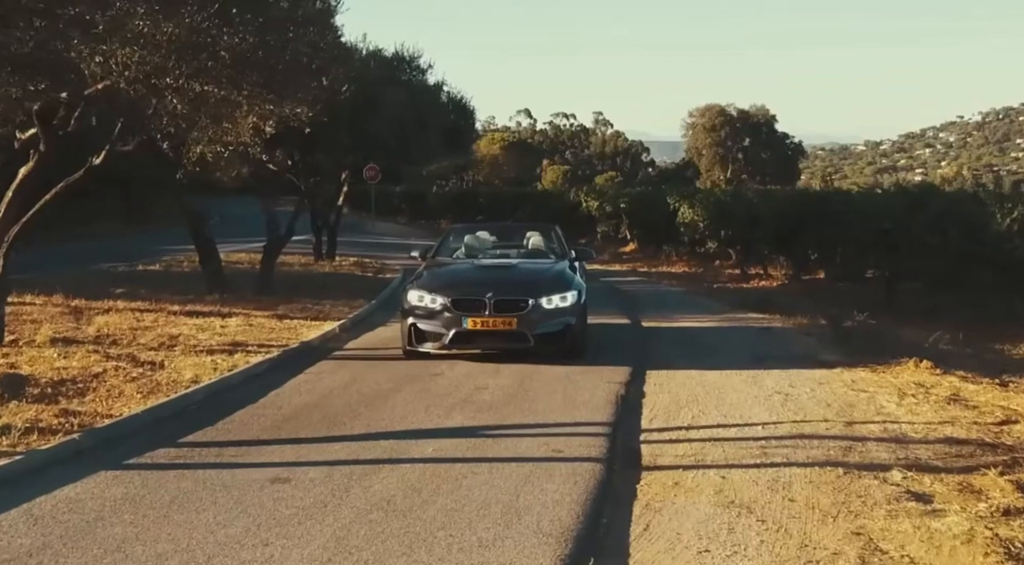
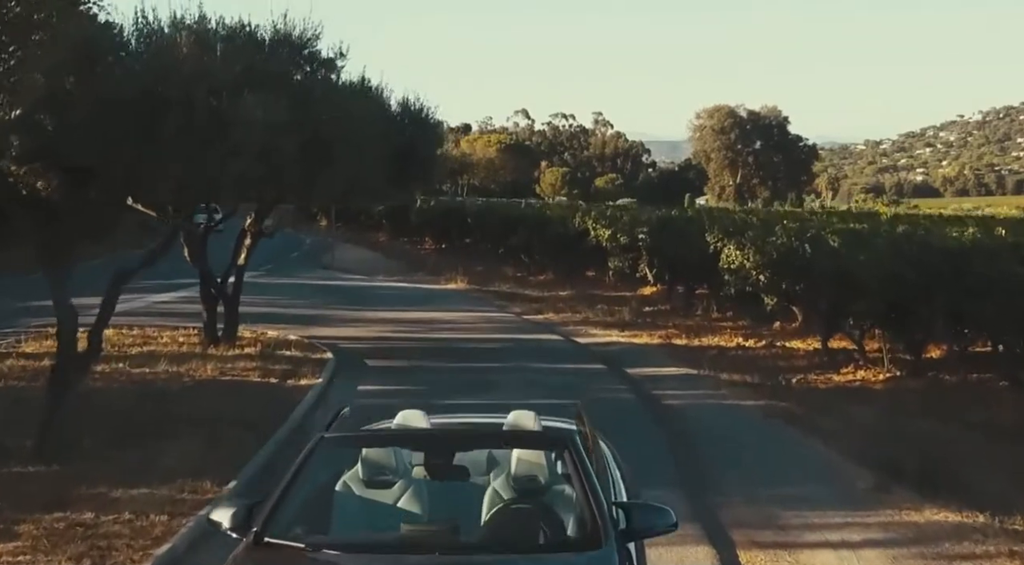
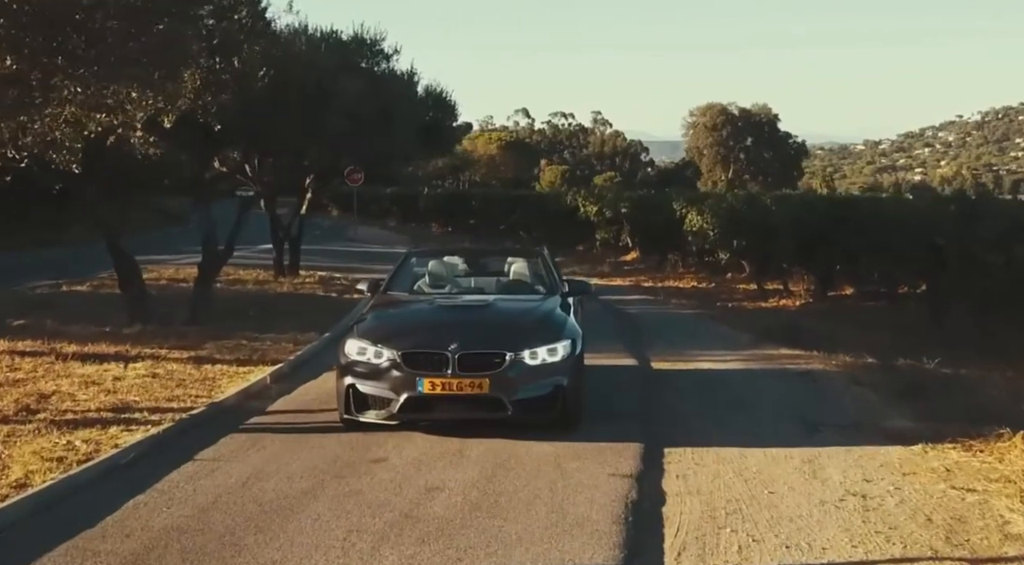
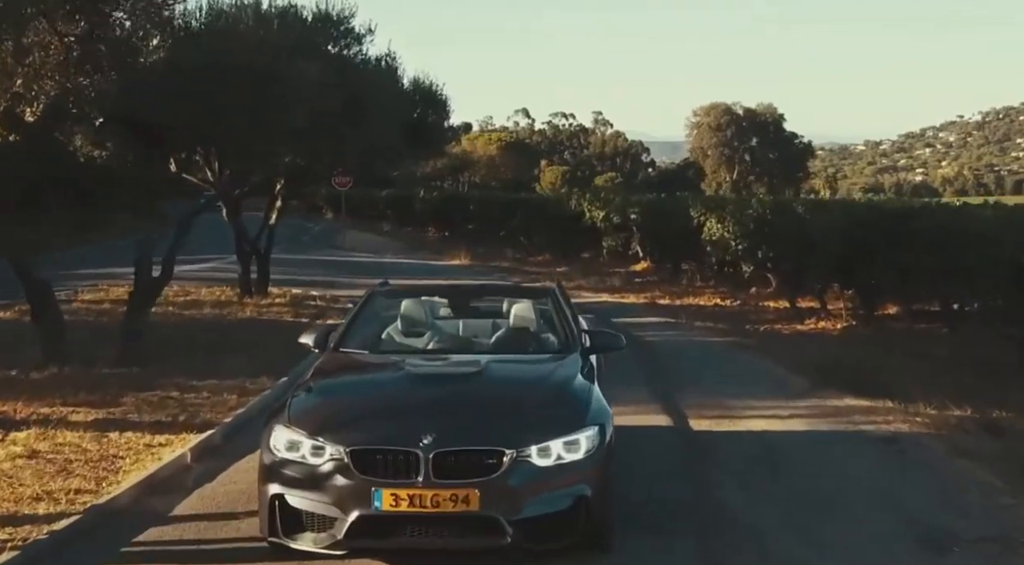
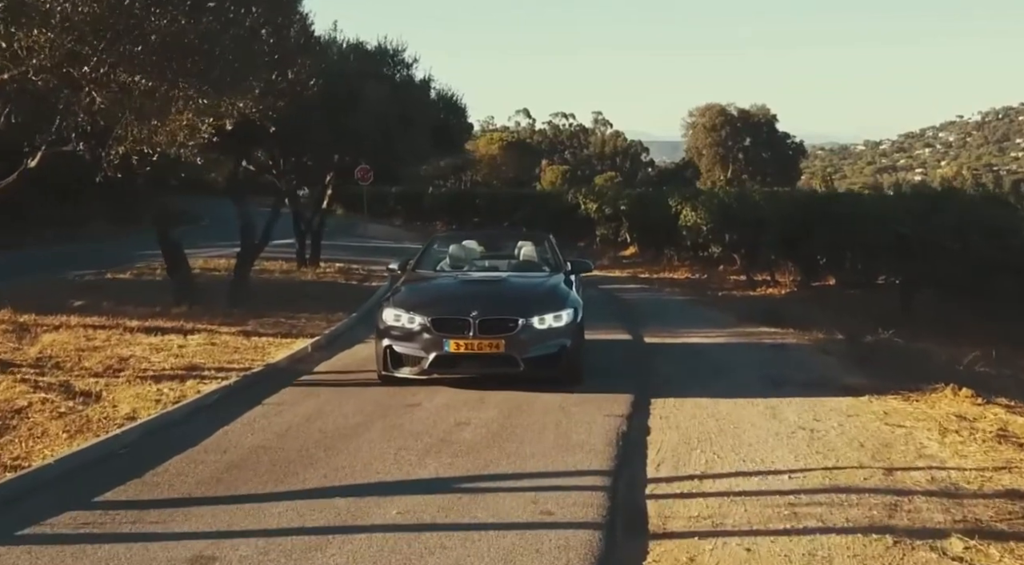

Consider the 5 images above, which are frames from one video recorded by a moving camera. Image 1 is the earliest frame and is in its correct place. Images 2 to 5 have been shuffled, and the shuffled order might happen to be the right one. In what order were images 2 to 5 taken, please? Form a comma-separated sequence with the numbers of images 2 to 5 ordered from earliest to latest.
5, 3, 4, 2
